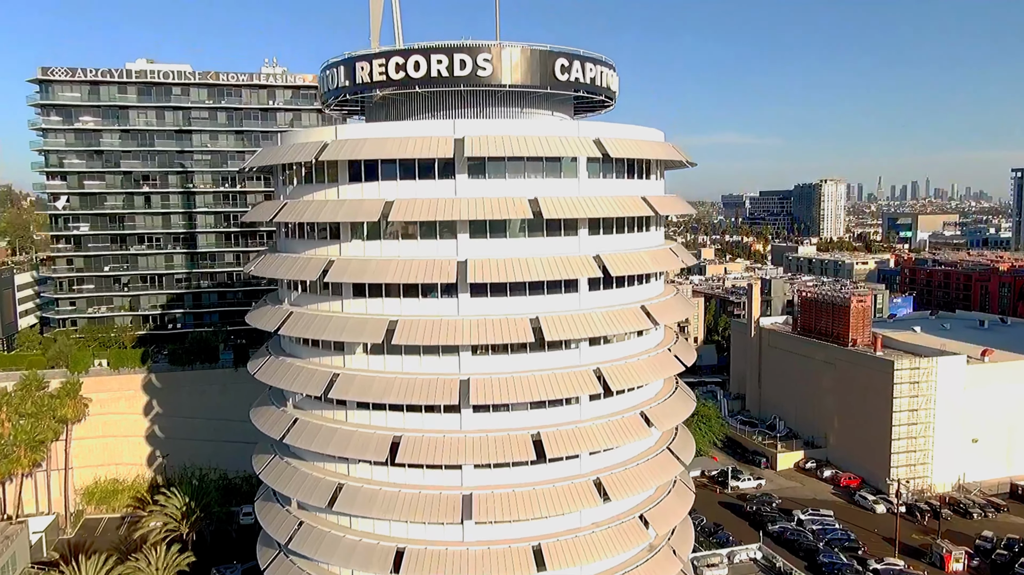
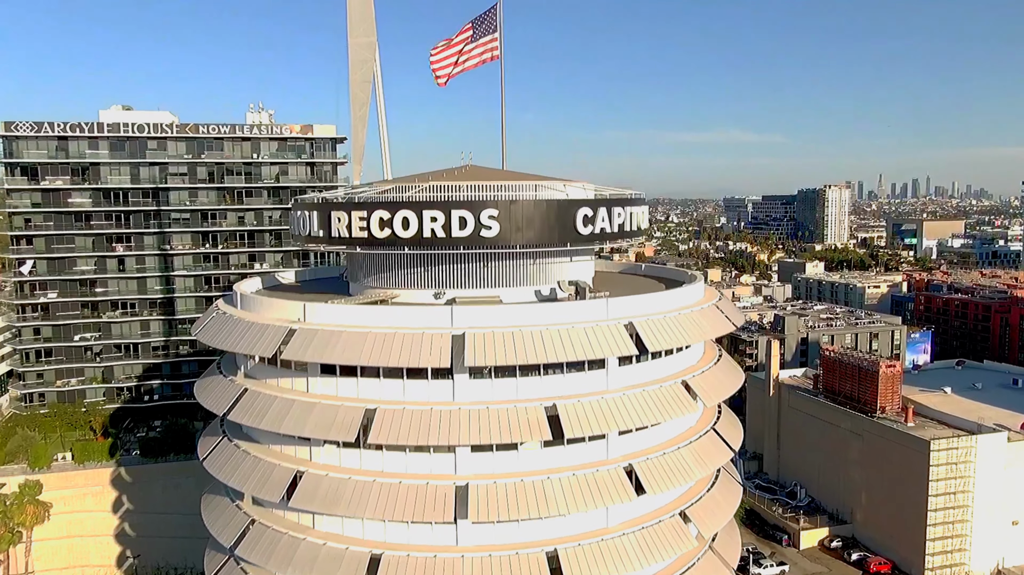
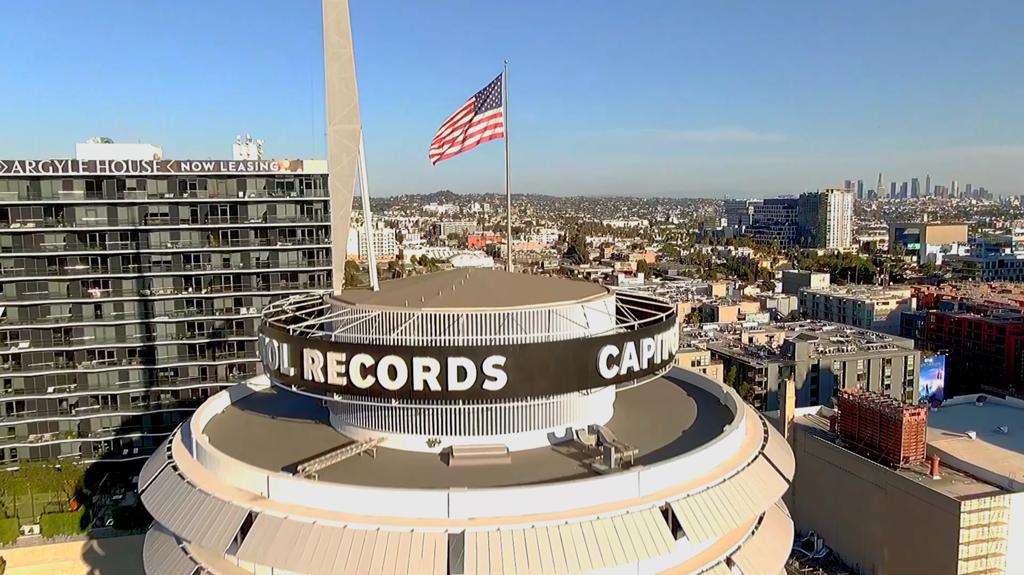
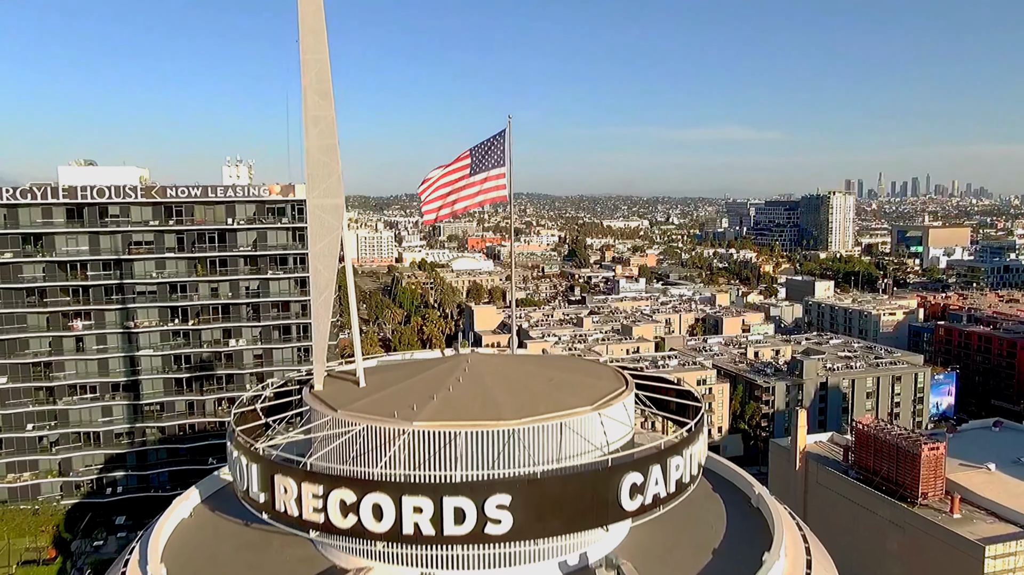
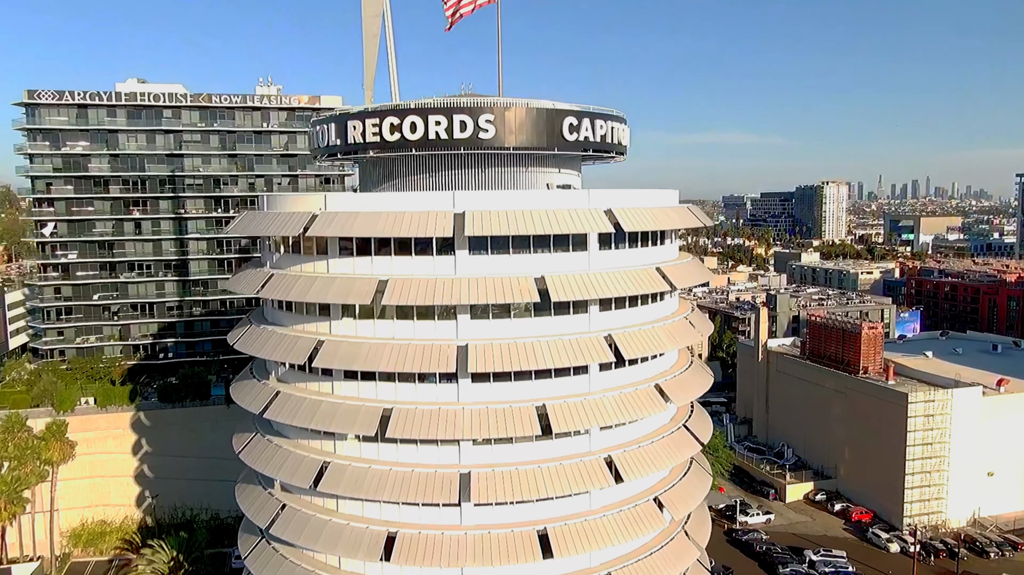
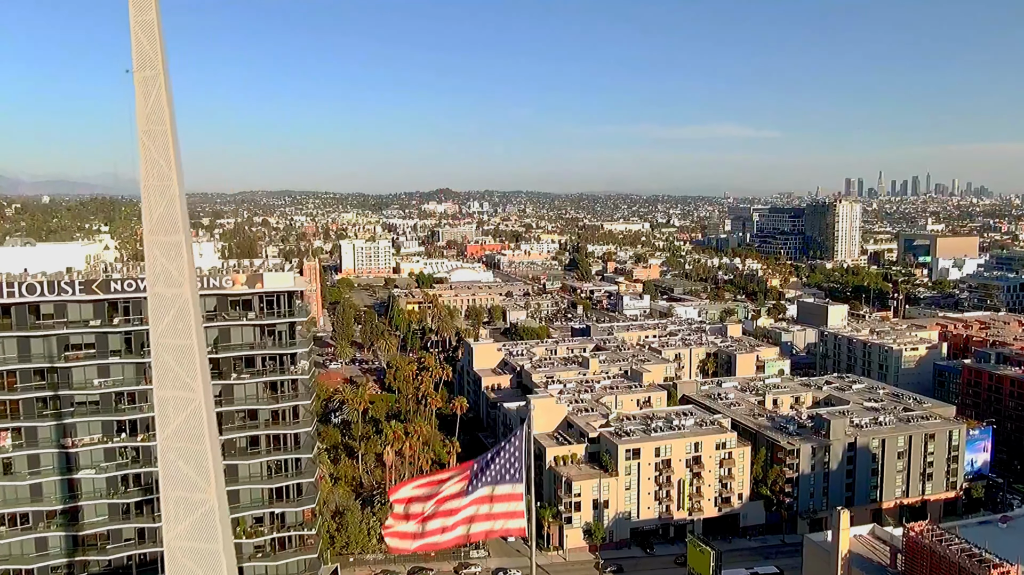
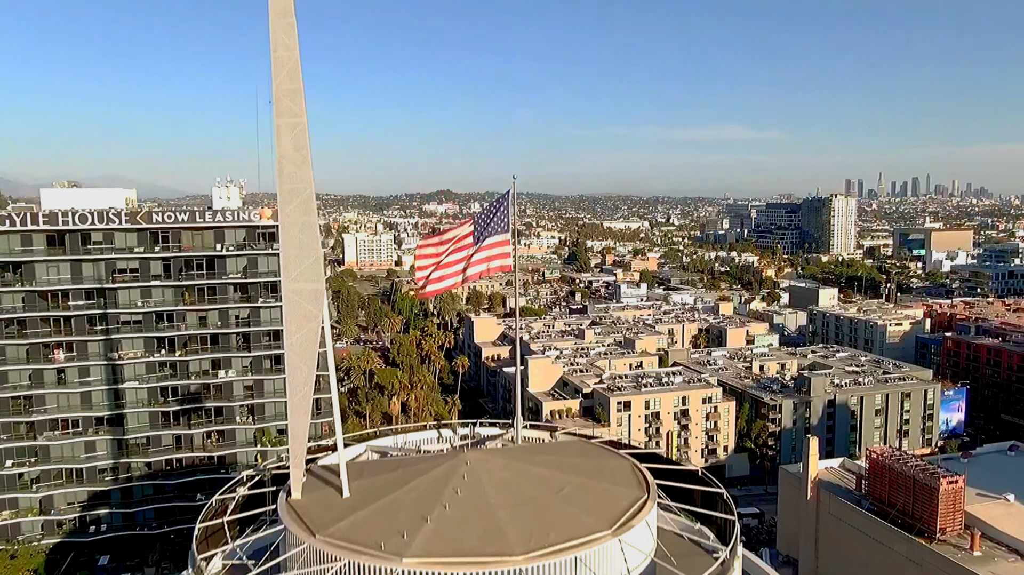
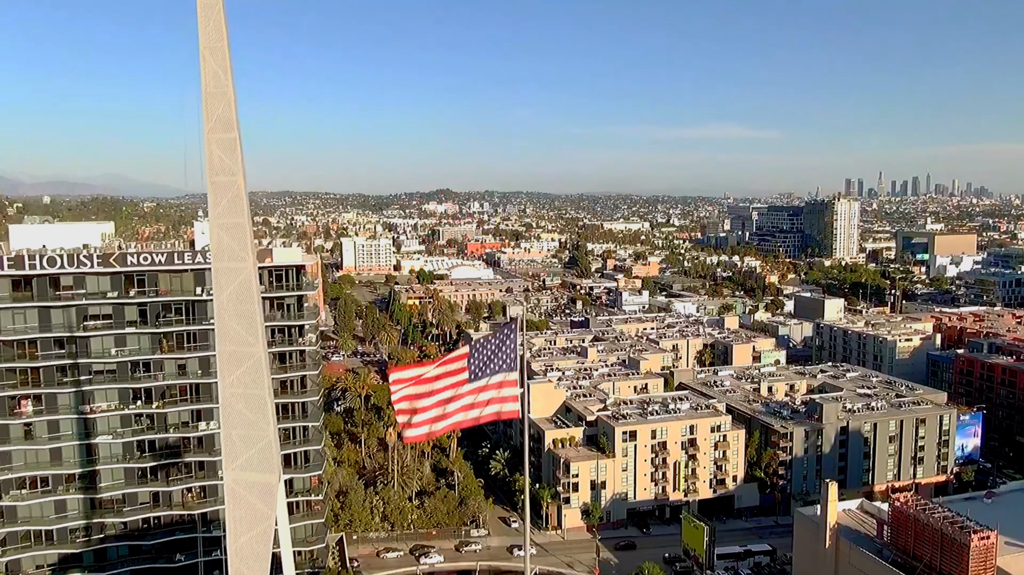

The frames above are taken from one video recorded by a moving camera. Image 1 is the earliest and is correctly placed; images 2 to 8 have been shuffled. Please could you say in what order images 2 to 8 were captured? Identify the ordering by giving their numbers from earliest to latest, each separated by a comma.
5, 2, 3, 4, 7, 8, 6
